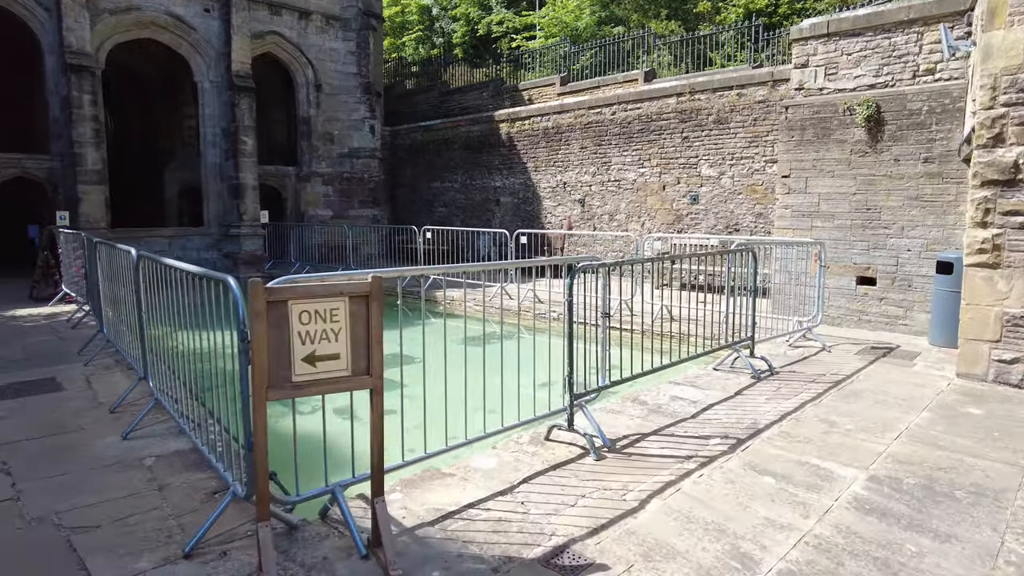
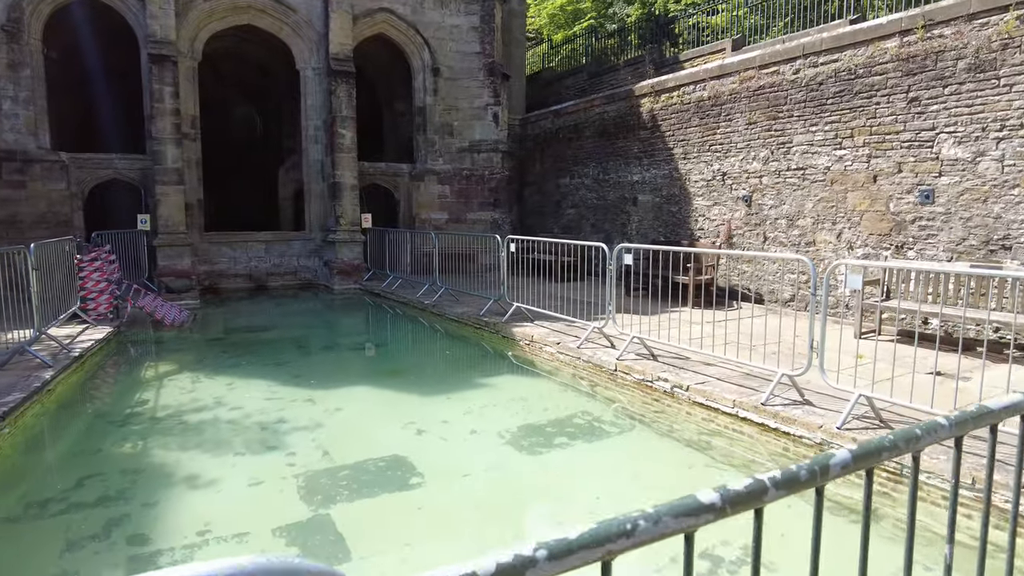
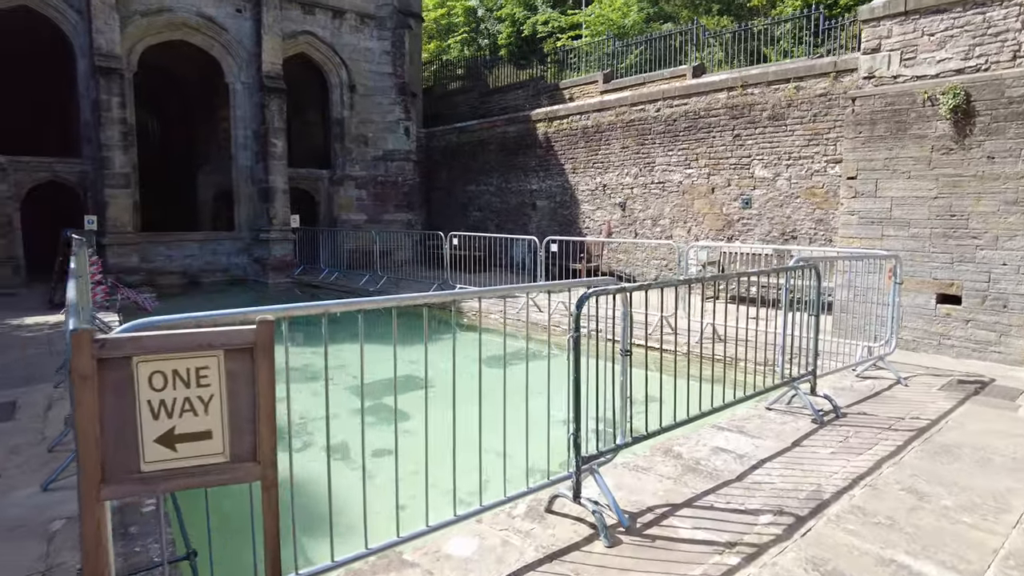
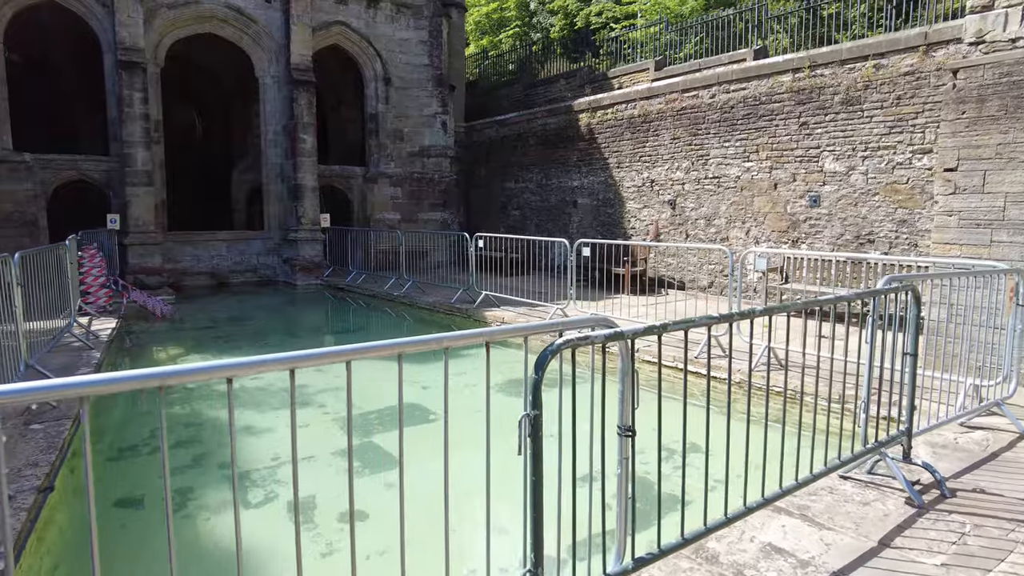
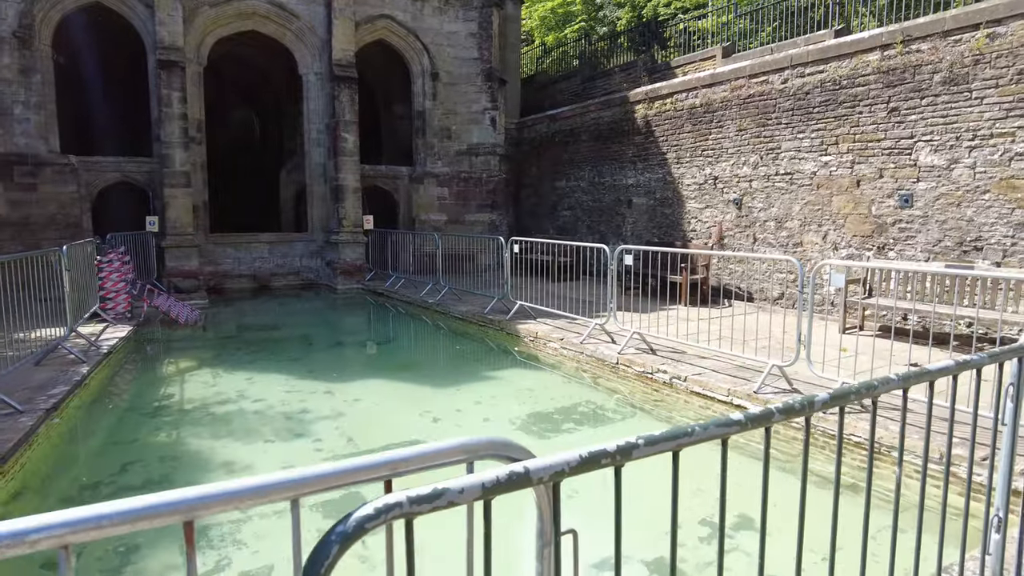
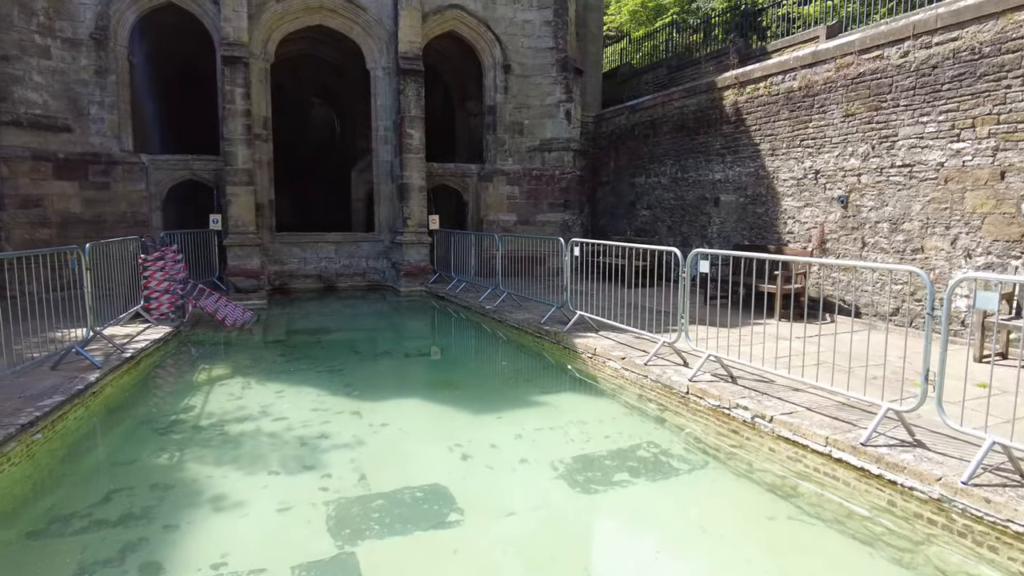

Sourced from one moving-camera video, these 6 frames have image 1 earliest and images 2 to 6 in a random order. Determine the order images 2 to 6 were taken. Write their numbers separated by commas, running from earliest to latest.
3, 4, 5, 2, 6
